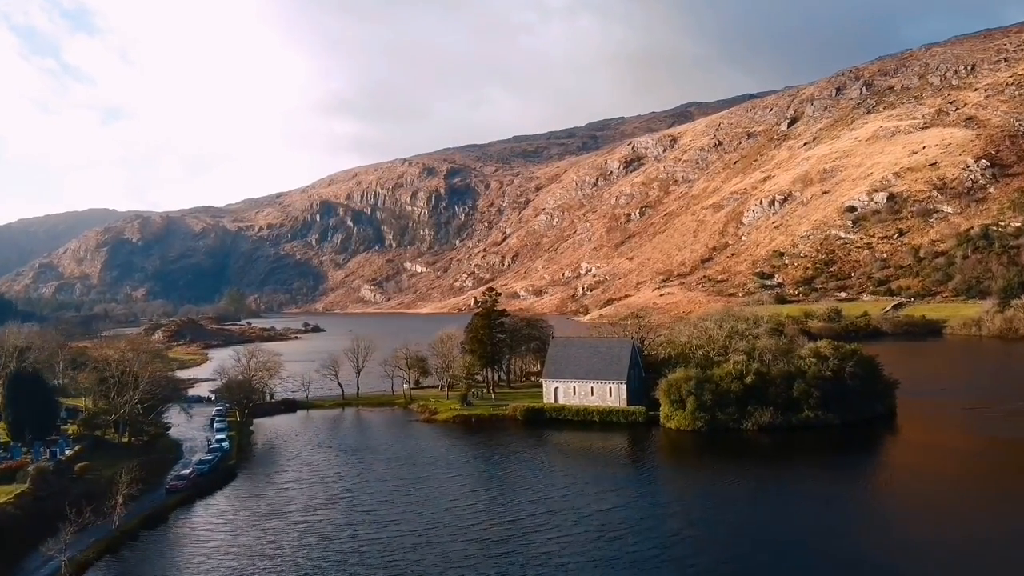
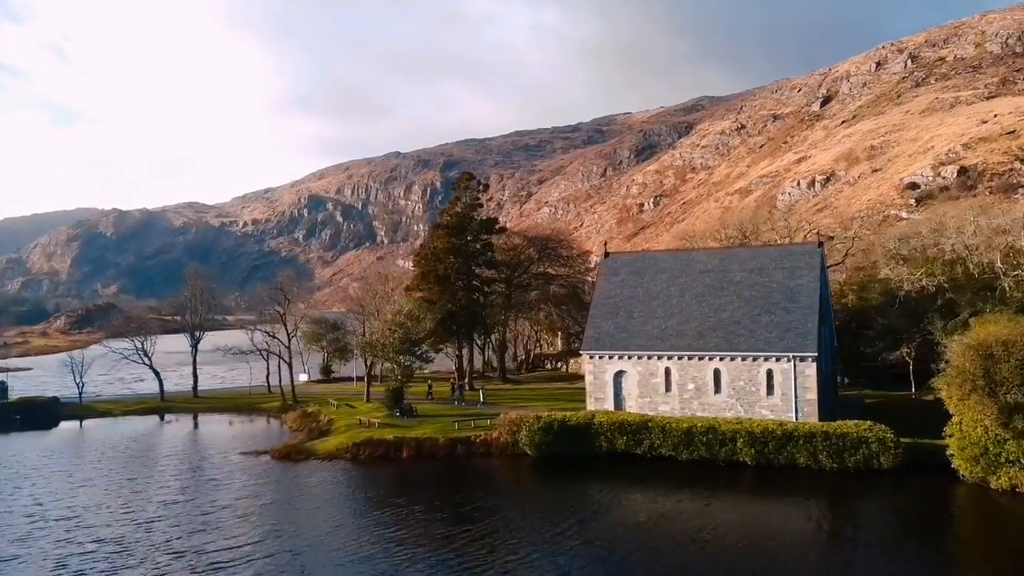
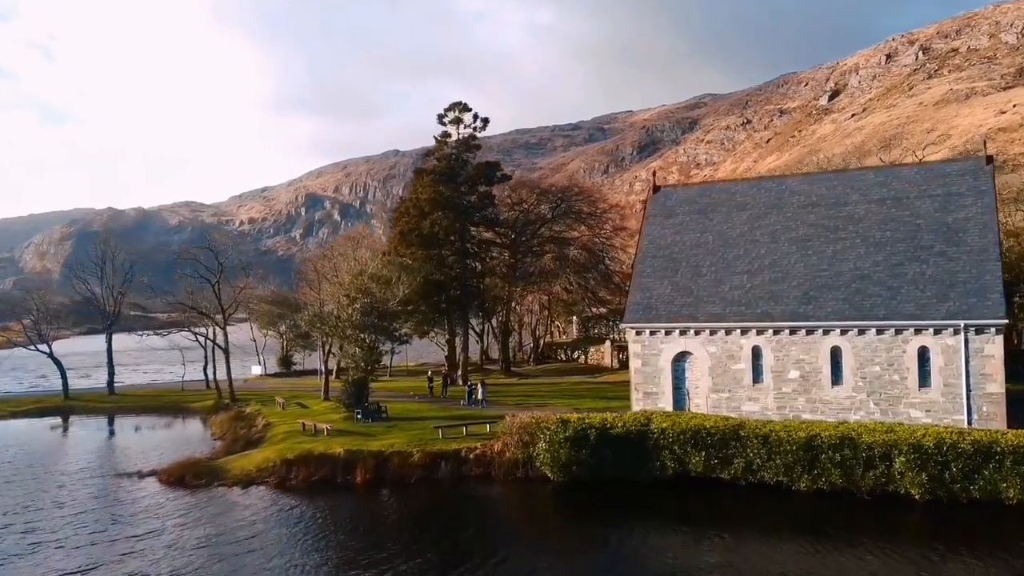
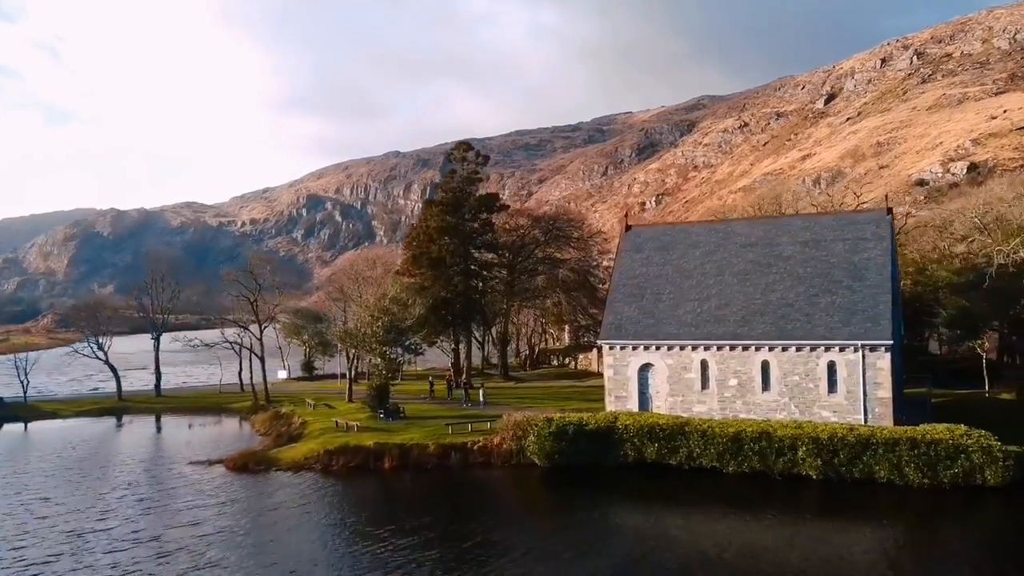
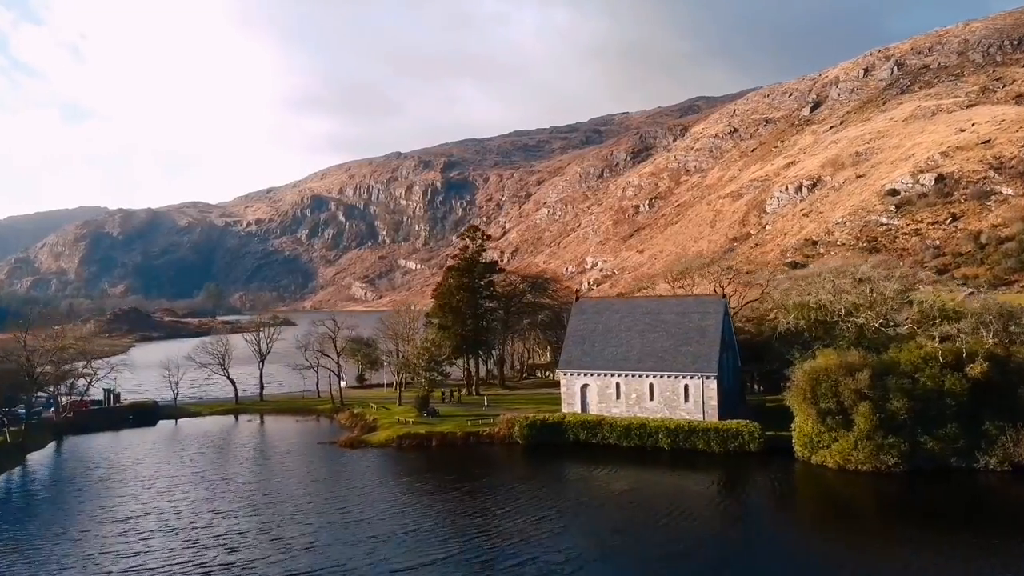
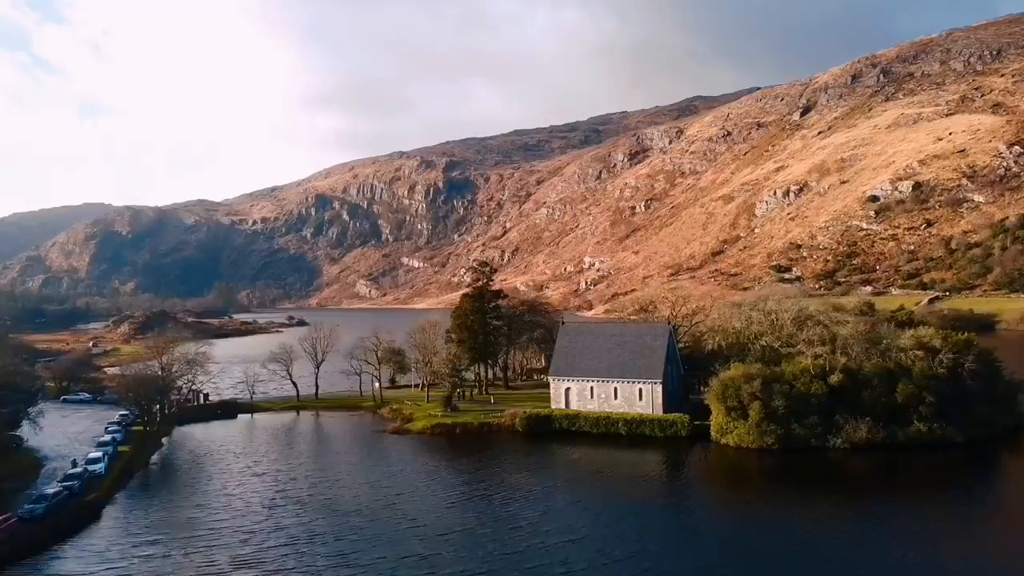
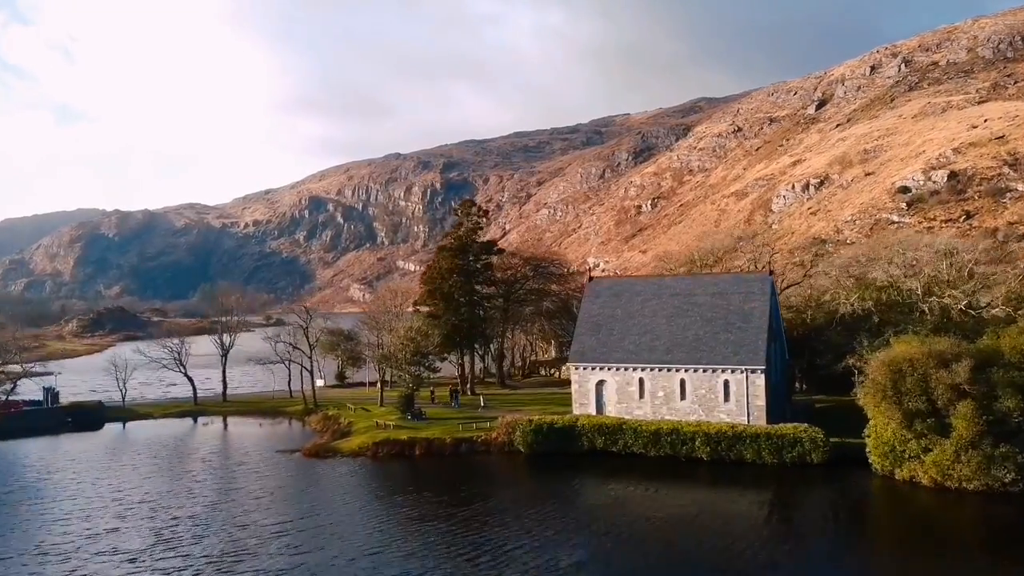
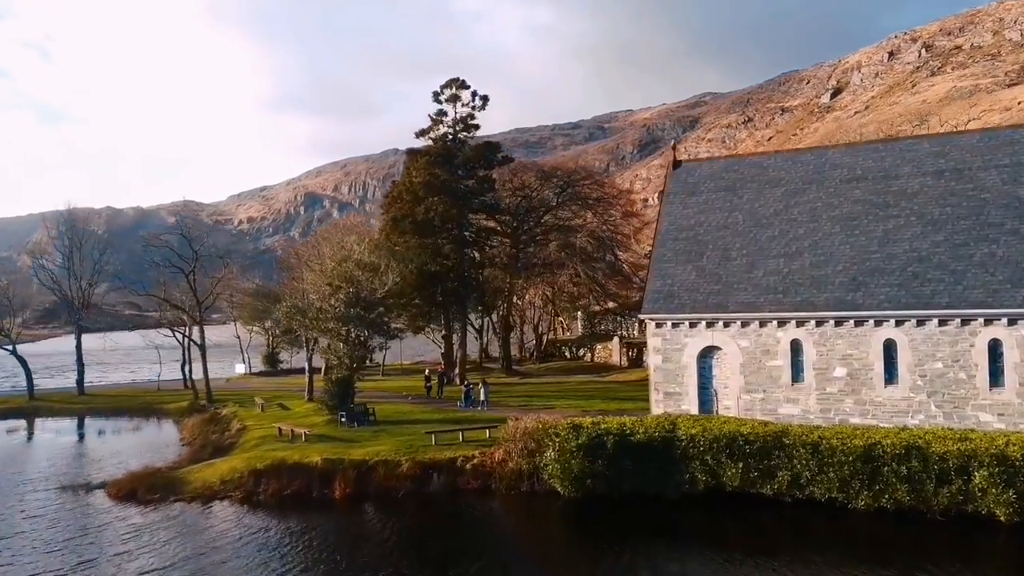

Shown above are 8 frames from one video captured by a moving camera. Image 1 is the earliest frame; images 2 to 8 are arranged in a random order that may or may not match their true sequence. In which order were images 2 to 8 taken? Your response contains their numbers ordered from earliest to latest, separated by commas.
6, 5, 7, 2, 4, 3, 8
